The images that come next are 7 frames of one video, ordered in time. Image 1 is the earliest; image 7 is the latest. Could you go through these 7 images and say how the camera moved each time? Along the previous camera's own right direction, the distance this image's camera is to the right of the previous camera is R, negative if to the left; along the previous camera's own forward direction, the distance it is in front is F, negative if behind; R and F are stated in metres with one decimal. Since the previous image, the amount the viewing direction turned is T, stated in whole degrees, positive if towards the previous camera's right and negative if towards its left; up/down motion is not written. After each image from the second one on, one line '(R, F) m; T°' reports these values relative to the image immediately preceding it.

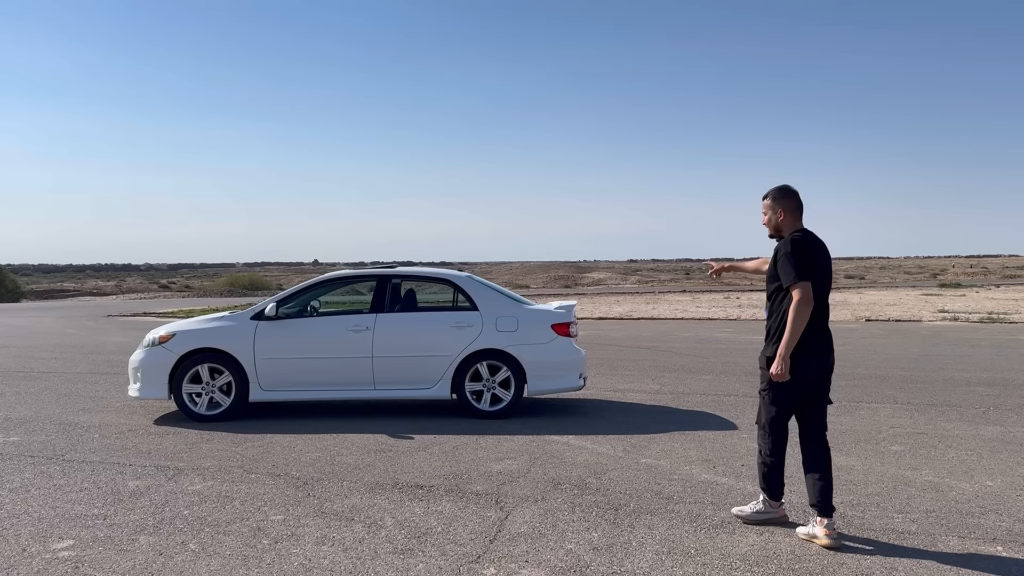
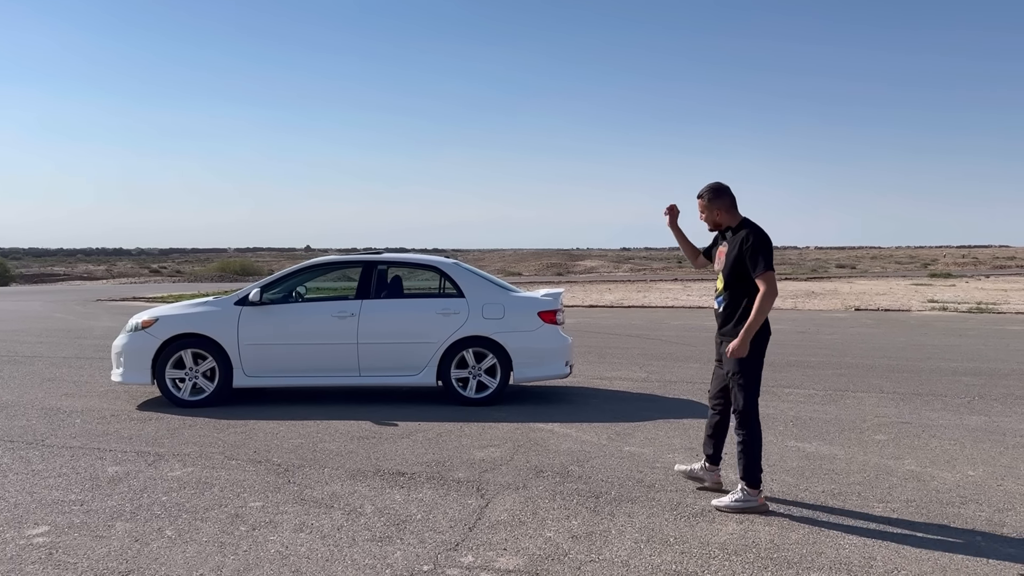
(+0.1, 0.0) m; 0°
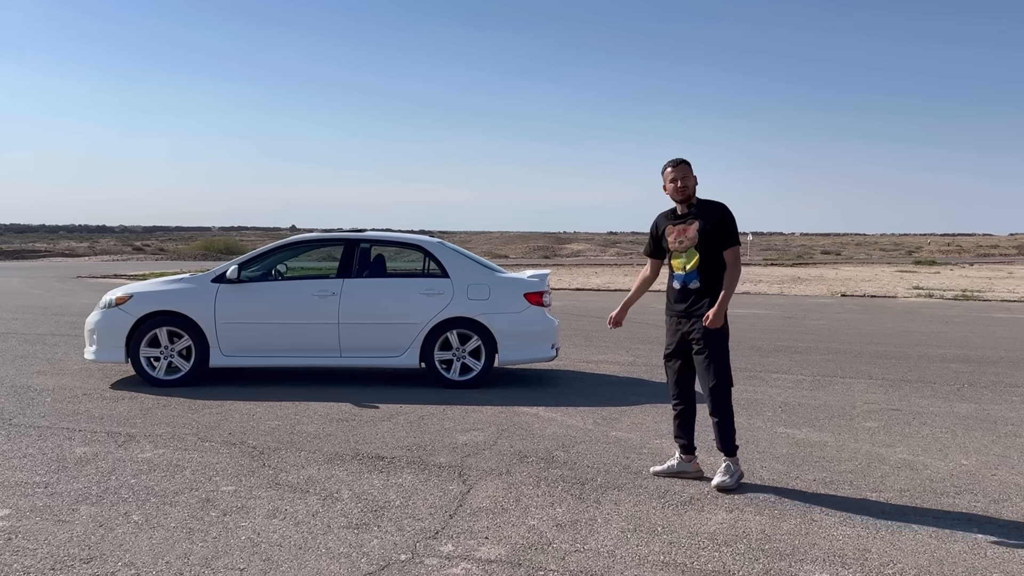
(0.0, +0.2) m; +1°
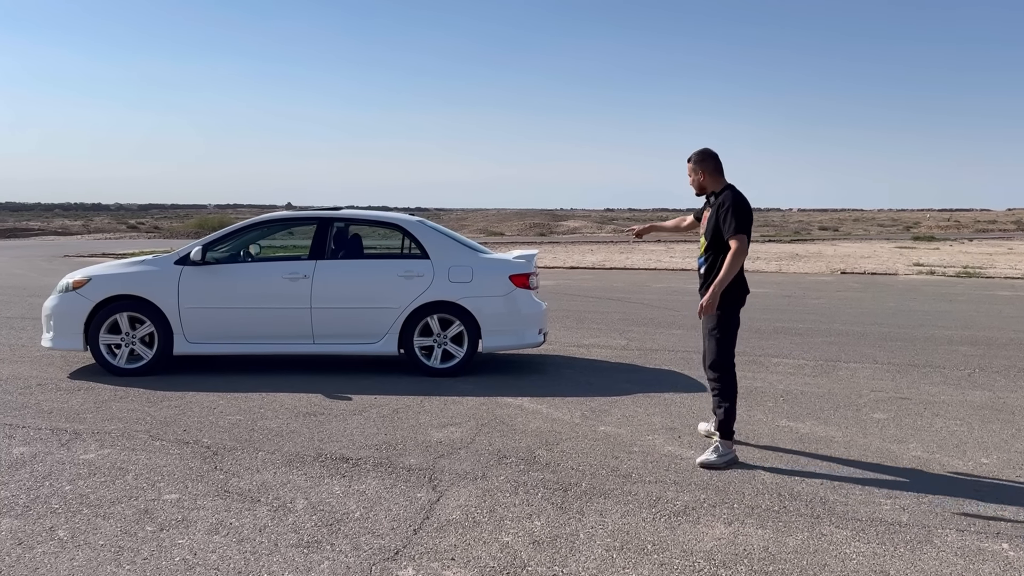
(+0.1, +0.5) m; 0°
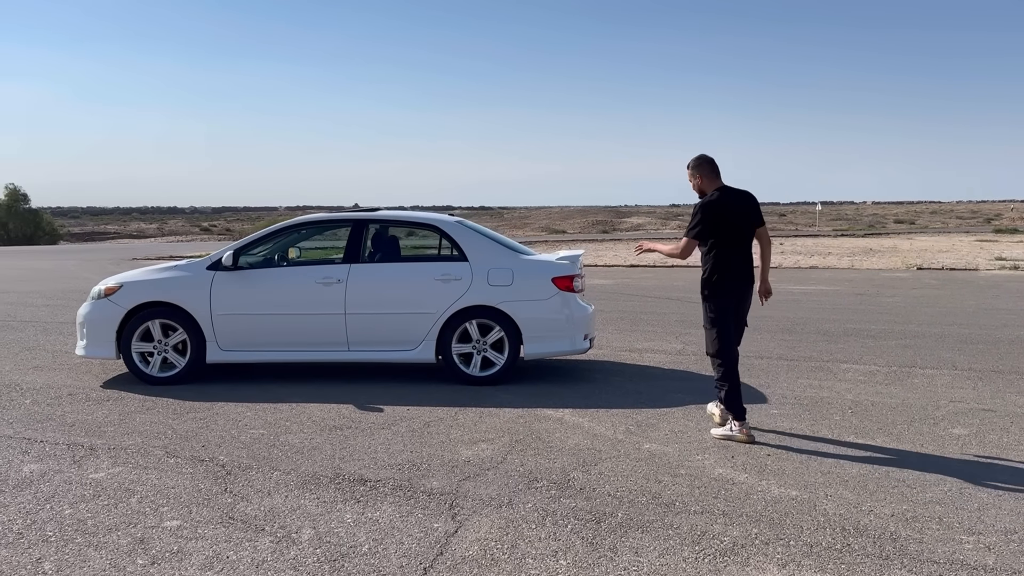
(+0.2, +0.5) m; -4°
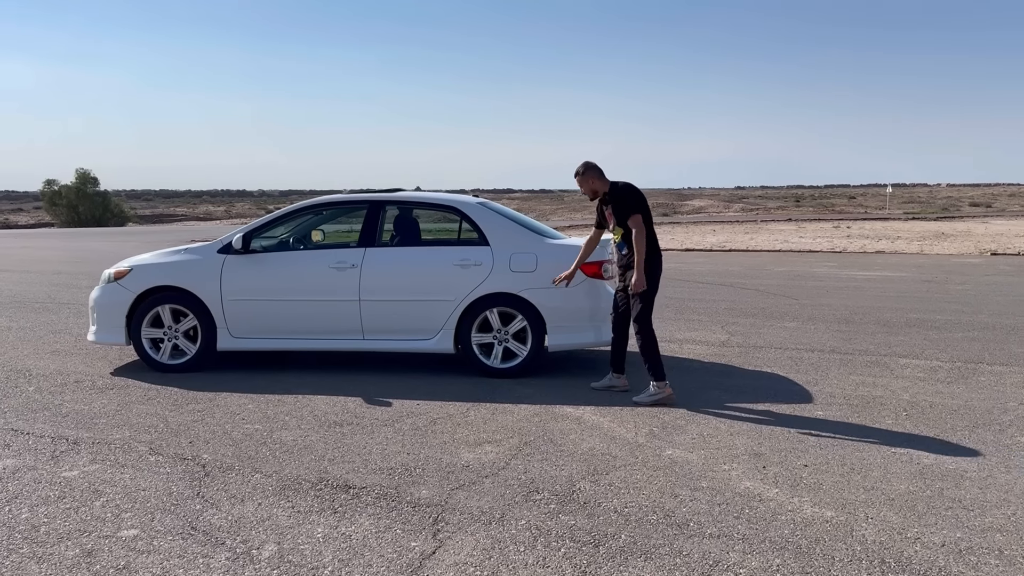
(+0.3, +0.5) m; -4°
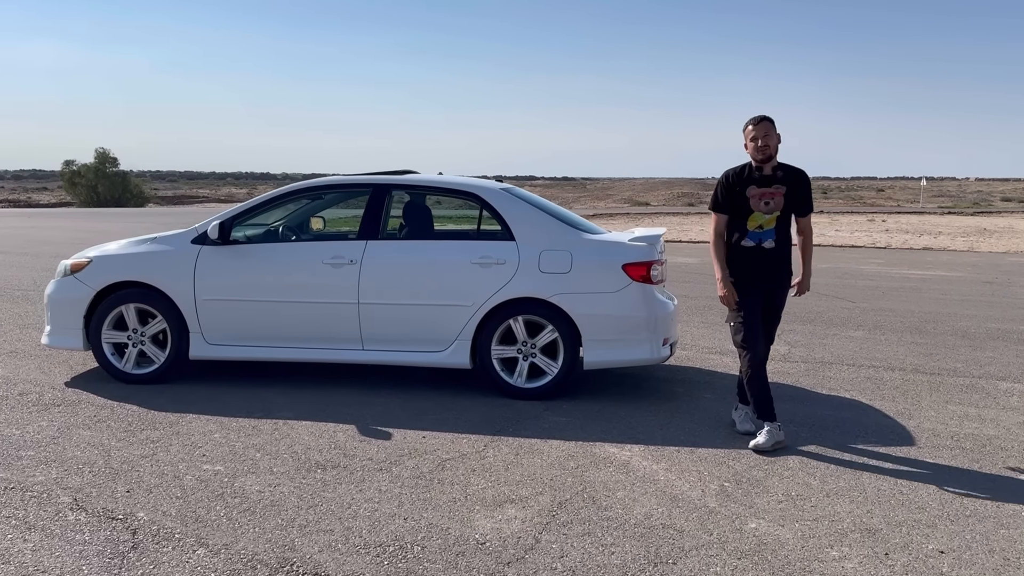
(-0.1, +1.2) m; -1°
